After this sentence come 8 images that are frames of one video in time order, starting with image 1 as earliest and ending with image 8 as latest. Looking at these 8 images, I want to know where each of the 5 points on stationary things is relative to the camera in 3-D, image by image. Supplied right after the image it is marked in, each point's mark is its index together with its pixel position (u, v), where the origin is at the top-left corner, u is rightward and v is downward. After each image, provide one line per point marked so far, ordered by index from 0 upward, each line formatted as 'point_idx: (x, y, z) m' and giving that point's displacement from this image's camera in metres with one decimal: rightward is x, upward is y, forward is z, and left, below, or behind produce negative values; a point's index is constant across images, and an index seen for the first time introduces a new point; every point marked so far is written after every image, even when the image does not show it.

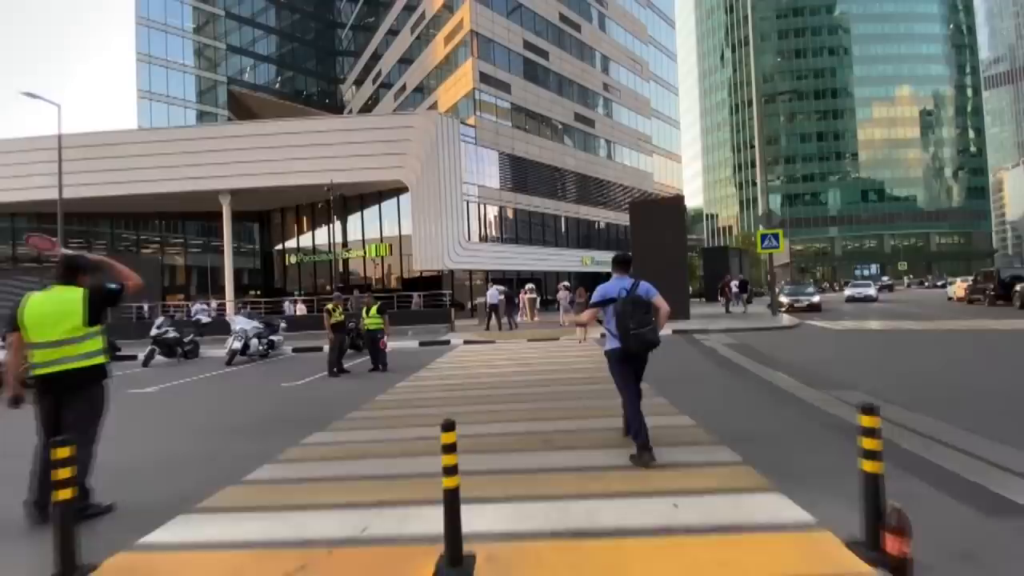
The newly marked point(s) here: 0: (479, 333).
0: (-1.4, -1.8, +19.0) m
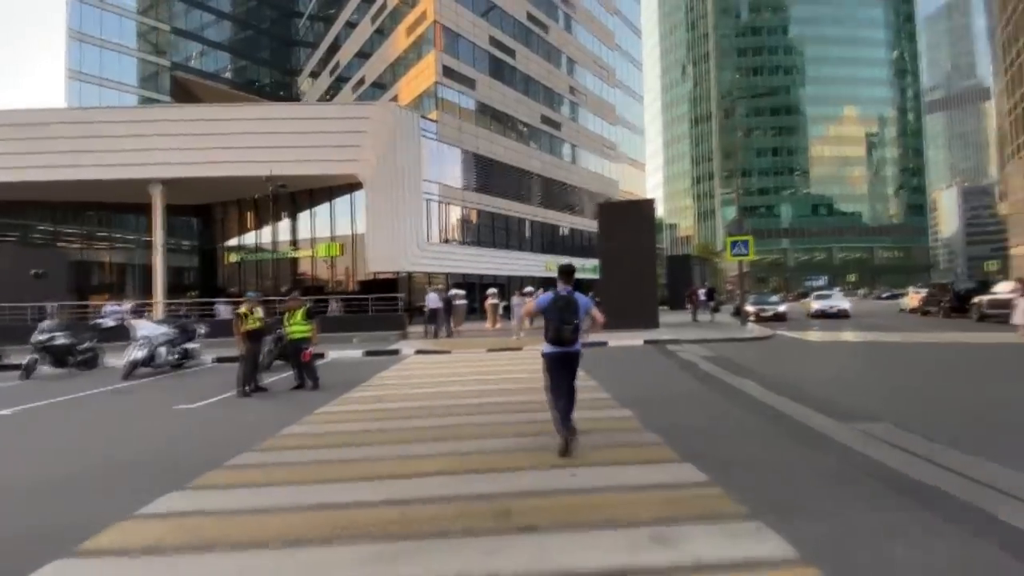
0: (-2.9, -1.9, +17.2) m
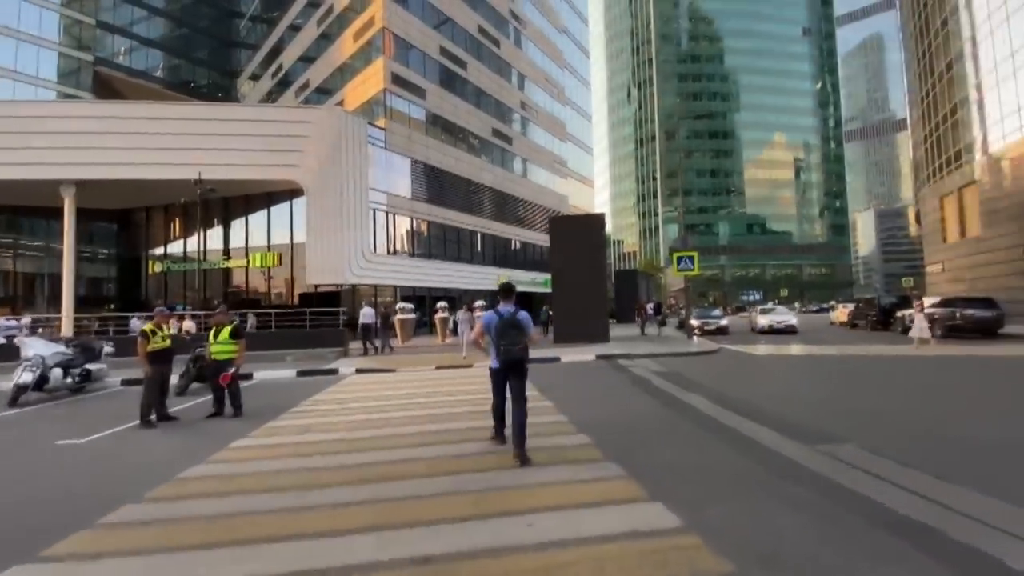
0: (-4.6, -2.4, +16.1) m
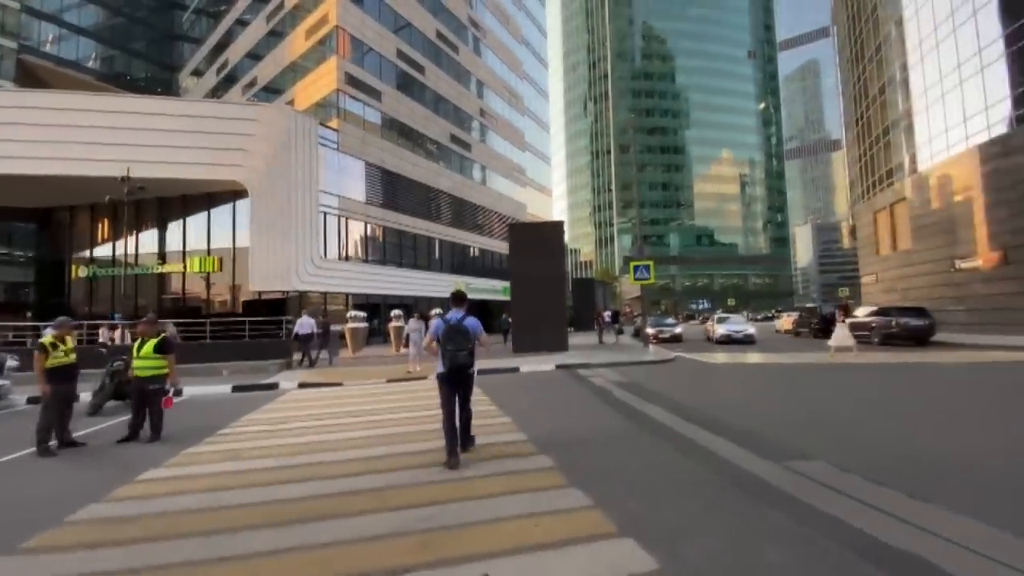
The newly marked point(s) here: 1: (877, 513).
0: (-6.0, -2.6, +15.2) m
1: (+3.6, -2.2, +4.8) m
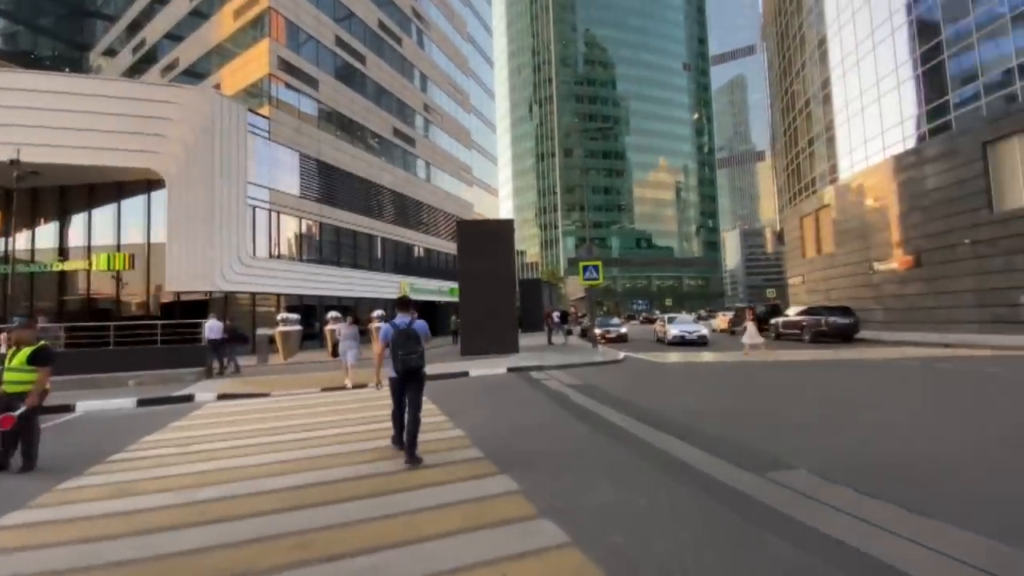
0: (-7.5, -2.6, +13.7) m
1: (+3.2, -2.2, +4.4) m
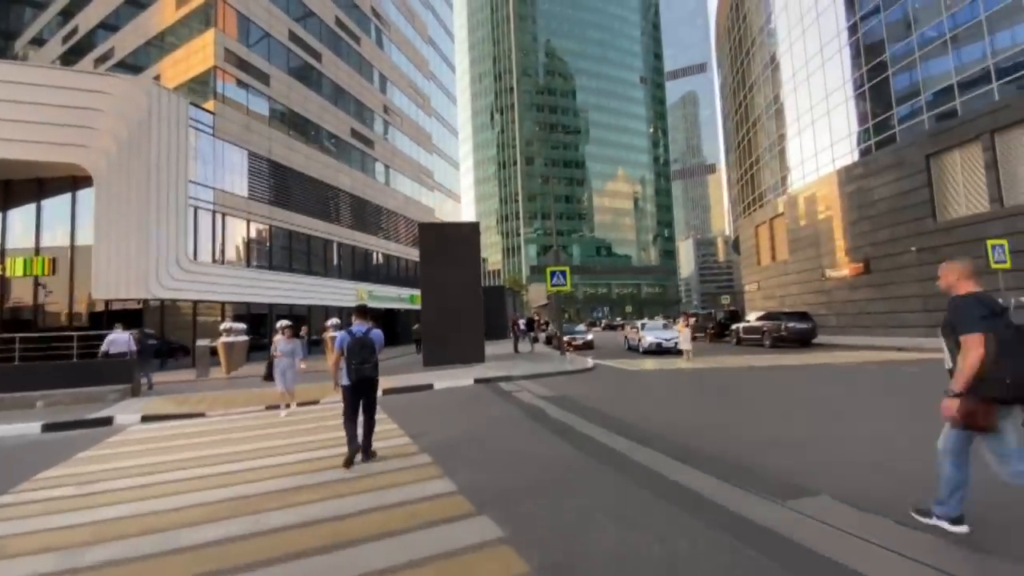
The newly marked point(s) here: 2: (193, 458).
0: (-8.3, -2.7, +12.2) m
1: (+3.1, -2.2, +3.9) m
2: (-4.8, -2.5, +7.5) m
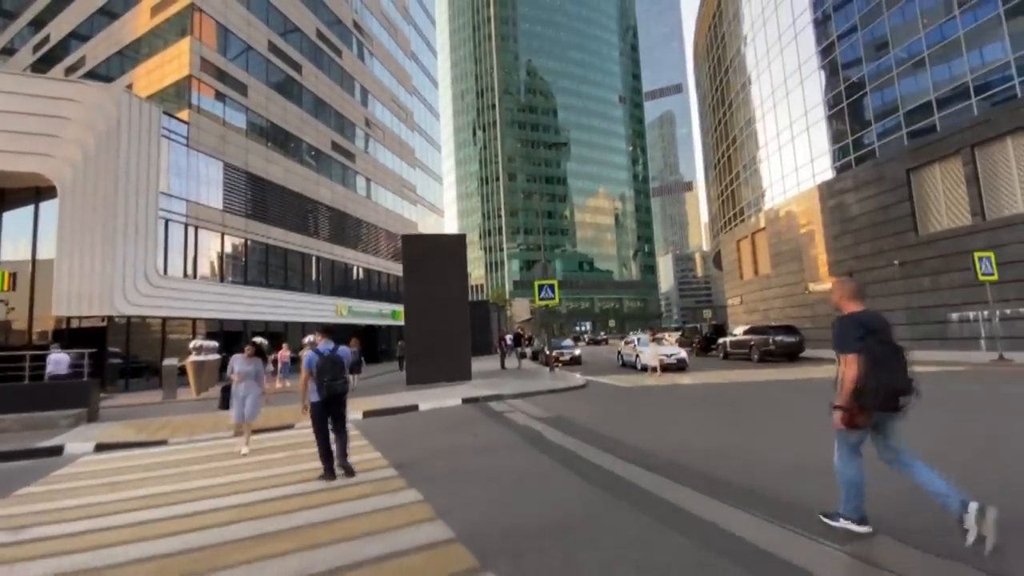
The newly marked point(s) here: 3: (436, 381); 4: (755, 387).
0: (-8.6, -3.1, +11.2) m
1: (+3.1, -2.2, +3.3) m
2: (-4.9, -2.7, +6.7) m
3: (-3.1, -3.7, +19.6) m
4: (+7.3, -3.0, +14.8) m
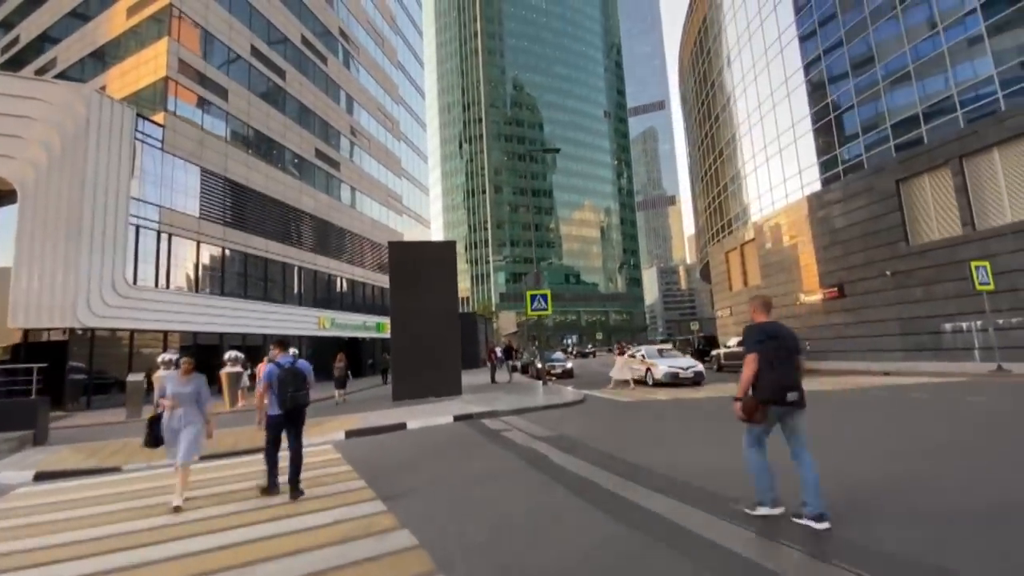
0: (-8.6, -3.3, +10.1) m
1: (+3.3, -2.2, +2.6) m
2: (-4.8, -2.8, +5.7) m
3: (-3.4, -4.1, +18.7) m
4: (+7.1, -3.3, +14.1) m
